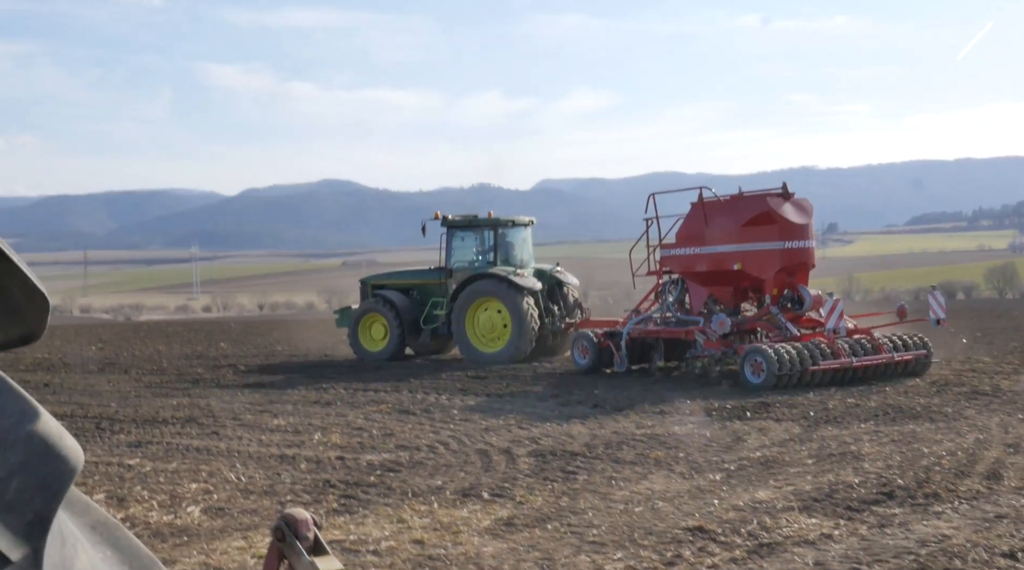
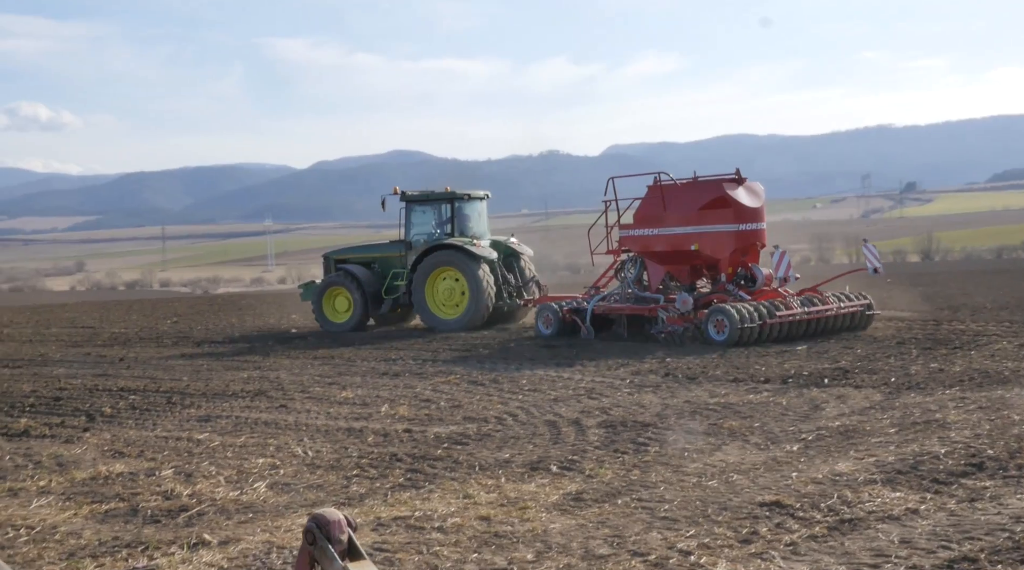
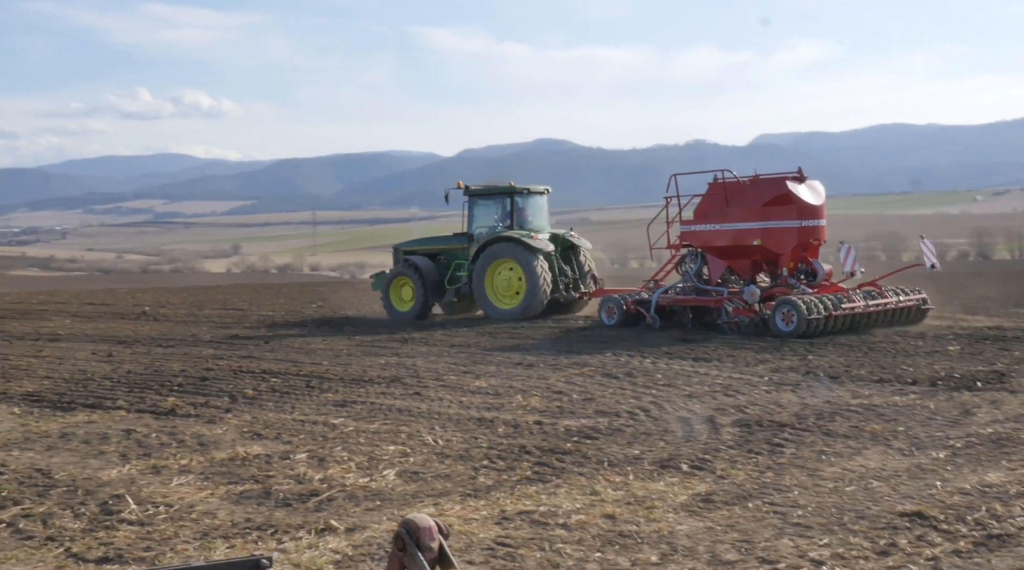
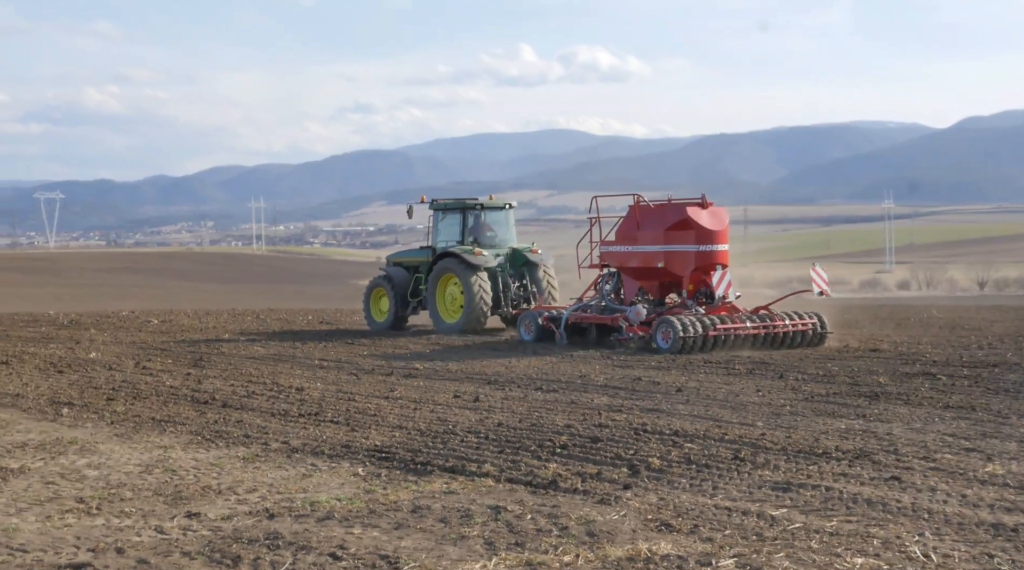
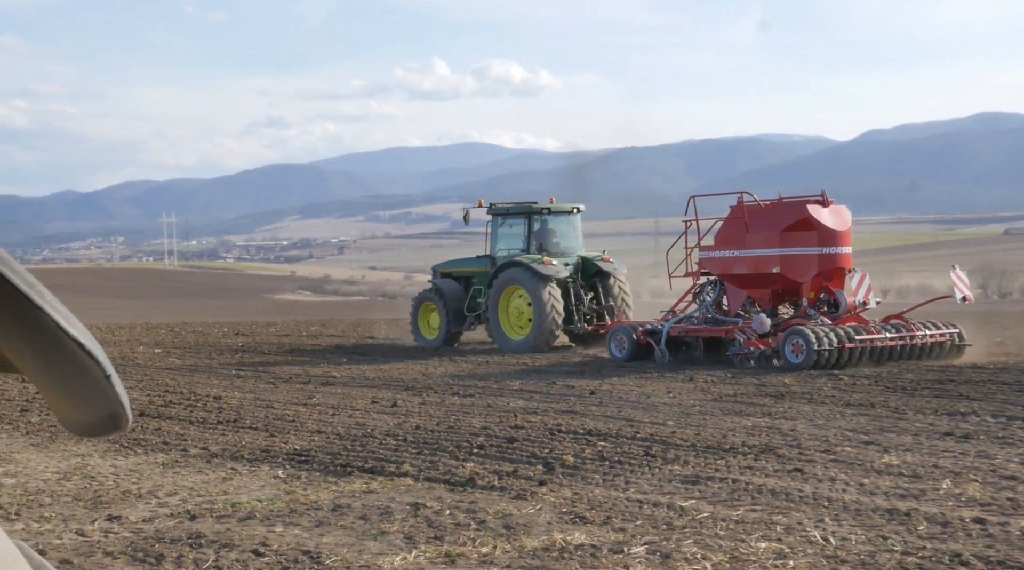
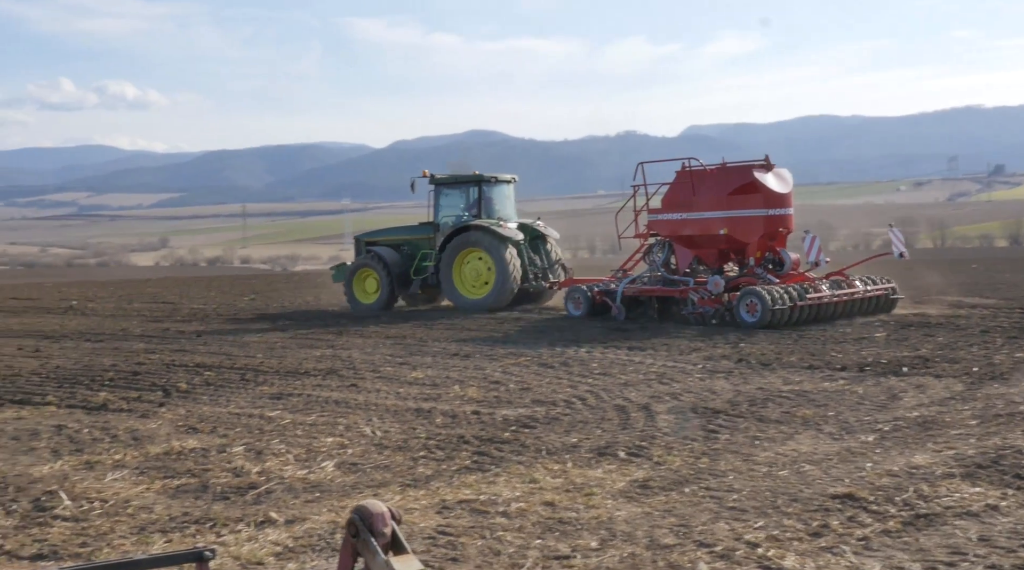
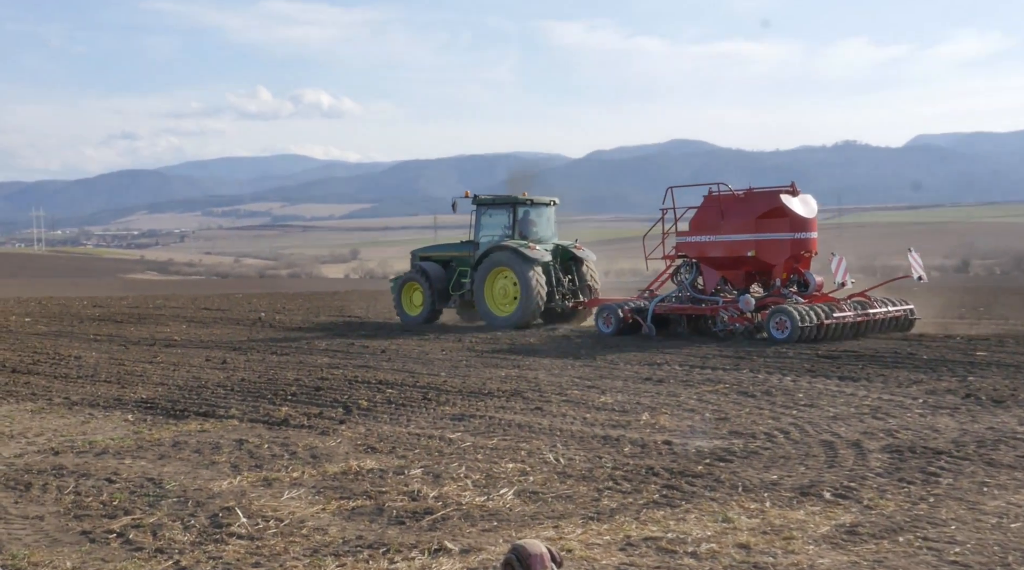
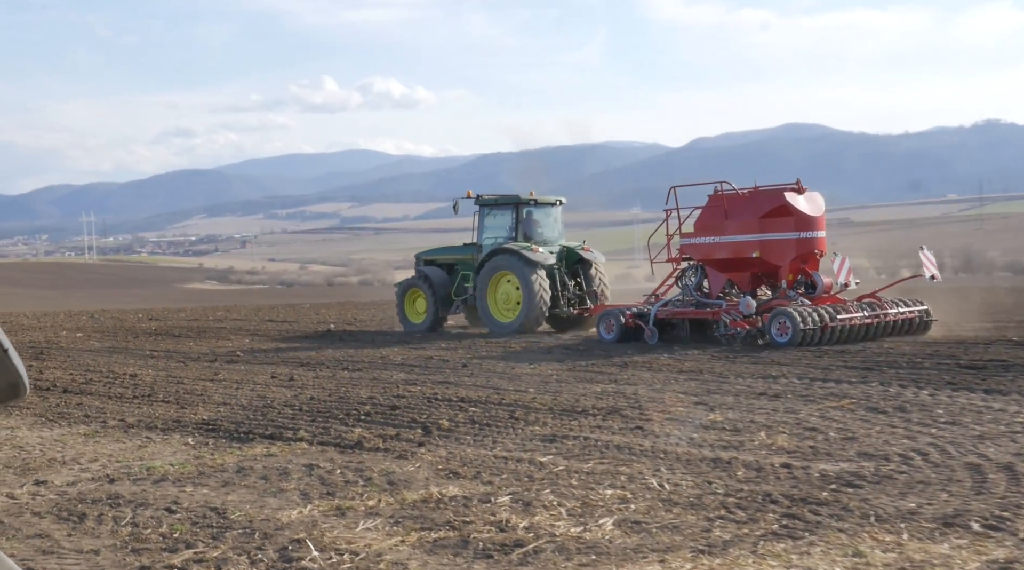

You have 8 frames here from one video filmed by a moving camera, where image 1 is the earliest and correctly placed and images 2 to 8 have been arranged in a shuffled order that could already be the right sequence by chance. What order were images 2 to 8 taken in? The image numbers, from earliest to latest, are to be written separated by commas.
2, 6, 3, 7, 8, 5, 4
